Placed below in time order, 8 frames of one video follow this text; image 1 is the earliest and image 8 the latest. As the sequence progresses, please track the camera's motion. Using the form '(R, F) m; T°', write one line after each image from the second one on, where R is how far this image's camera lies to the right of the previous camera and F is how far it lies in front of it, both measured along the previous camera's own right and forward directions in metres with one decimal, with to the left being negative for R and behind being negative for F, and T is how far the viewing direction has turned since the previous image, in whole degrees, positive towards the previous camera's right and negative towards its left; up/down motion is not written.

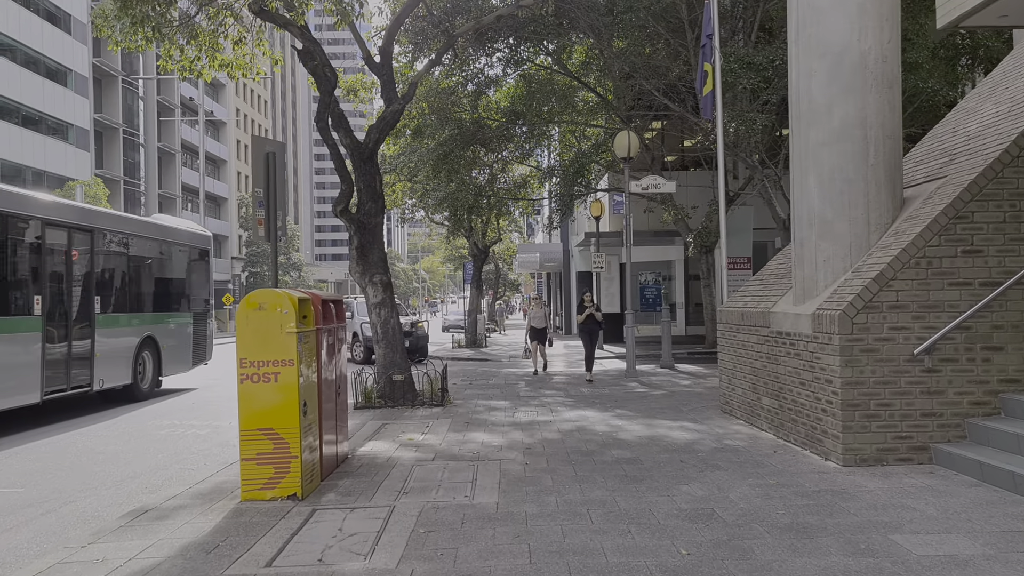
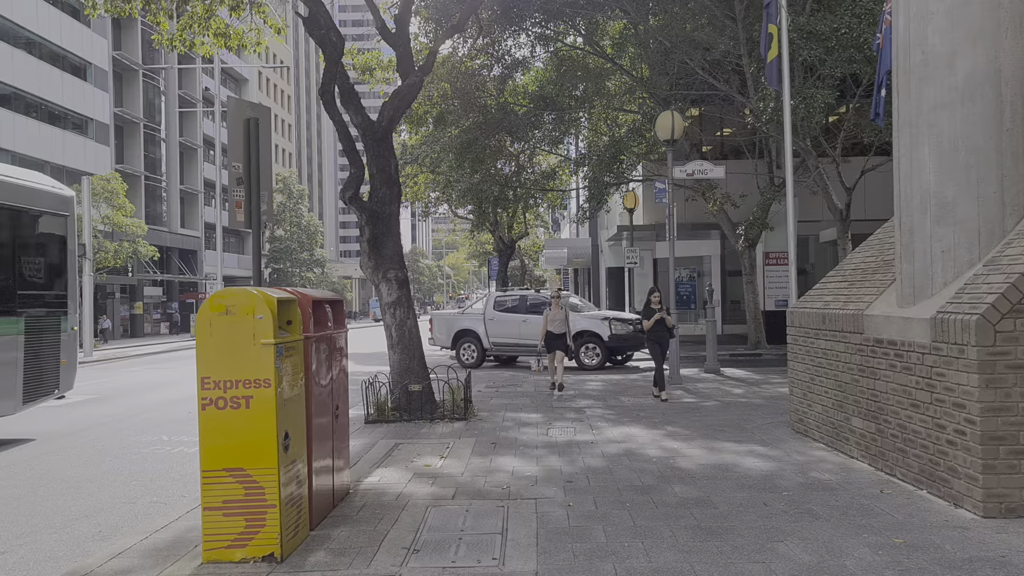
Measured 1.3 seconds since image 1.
(-0.1, +1.4) m; -2°
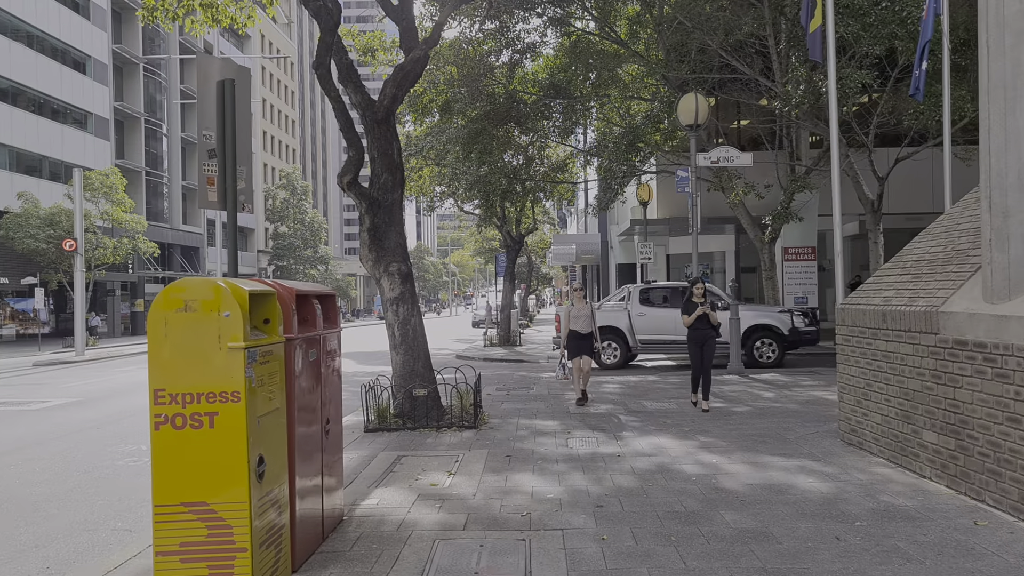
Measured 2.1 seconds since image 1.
(-0.1, +0.9) m; 0°
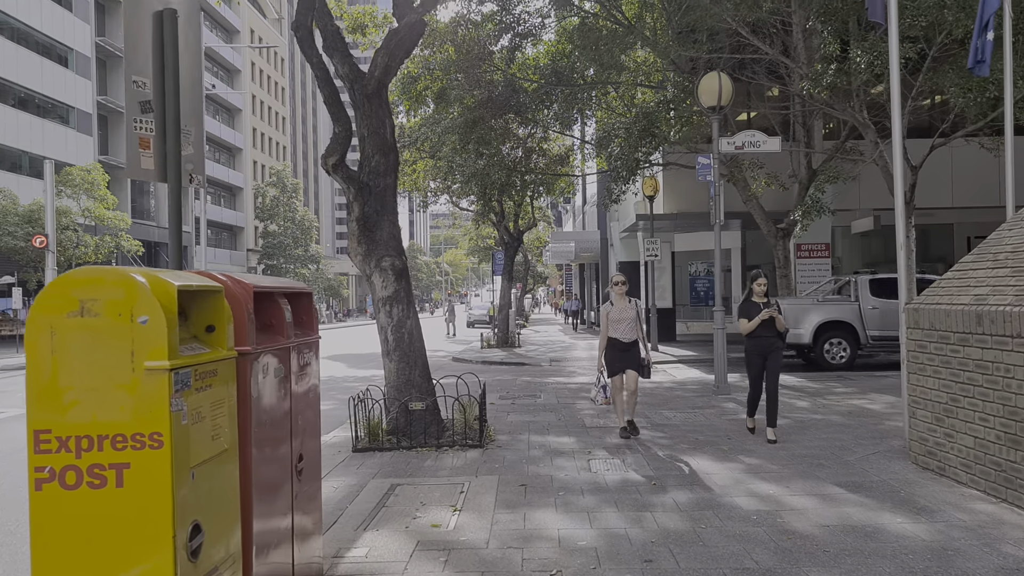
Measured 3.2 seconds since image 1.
(-0.2, +1.2) m; +1°
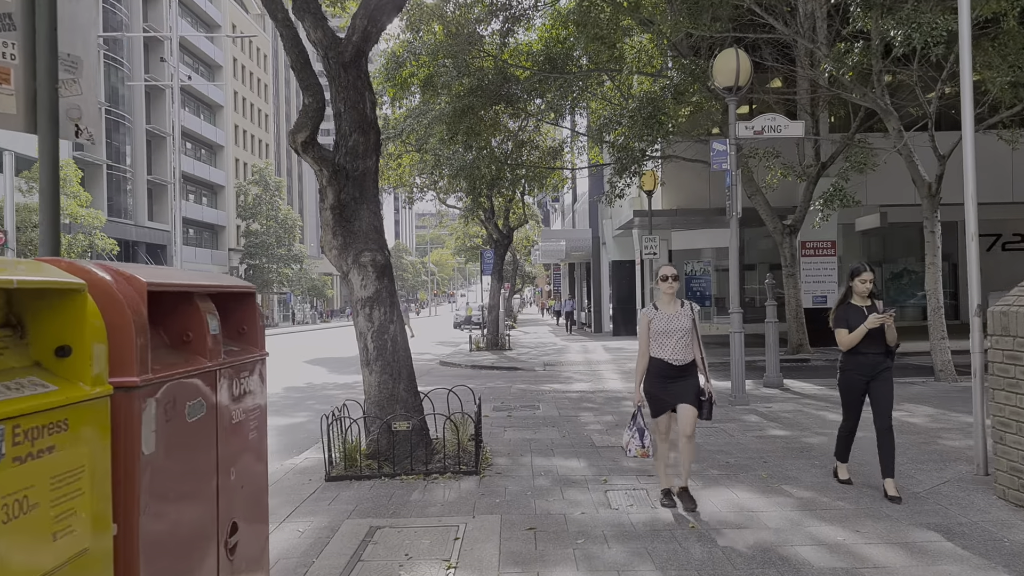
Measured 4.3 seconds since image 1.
(-0.1, +1.1) m; +1°
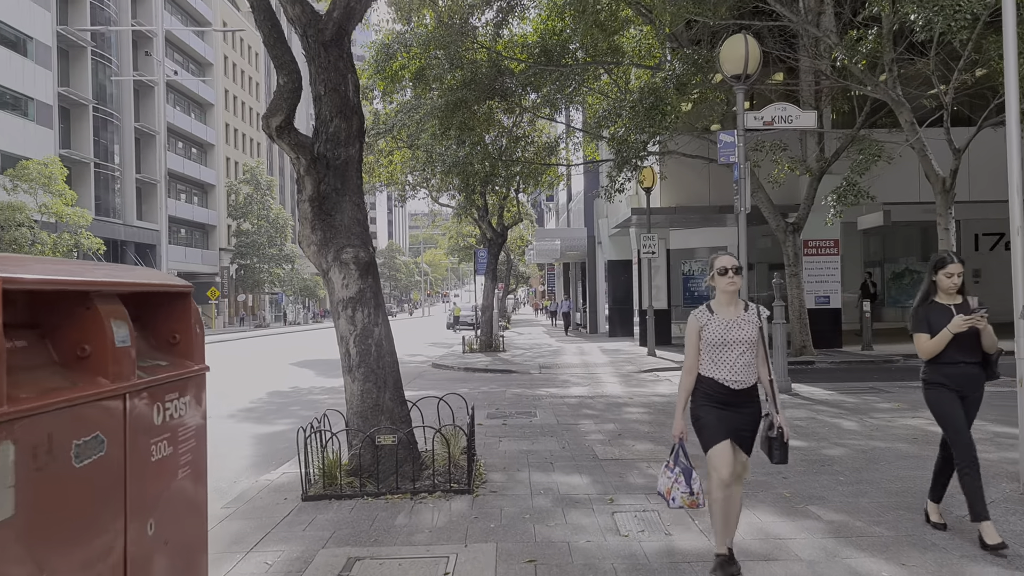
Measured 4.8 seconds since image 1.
(0.0, +0.6) m; 0°
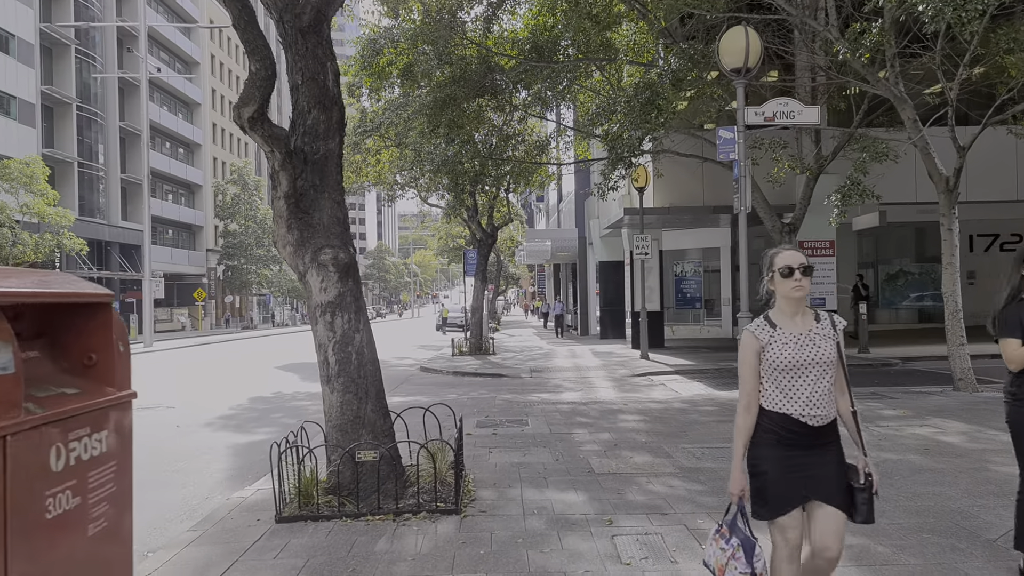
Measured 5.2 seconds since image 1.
(0.0, +0.4) m; +1°
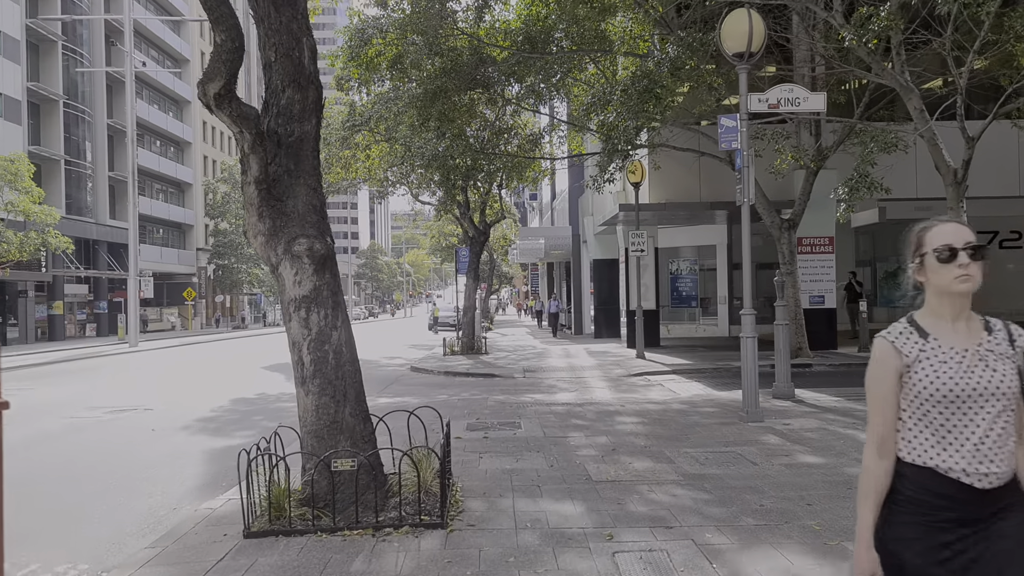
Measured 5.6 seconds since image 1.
(0.0, +0.5) m; 0°
